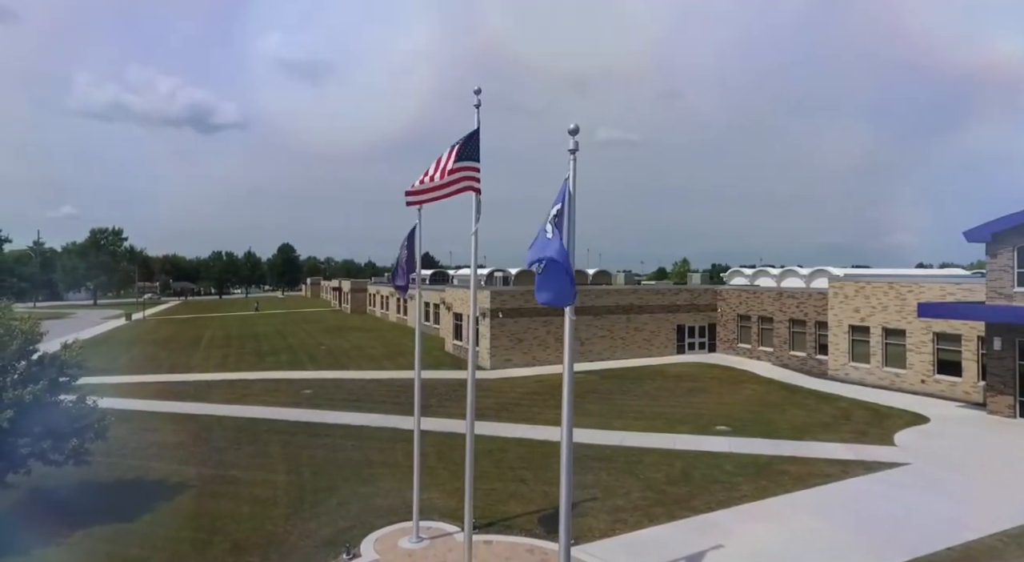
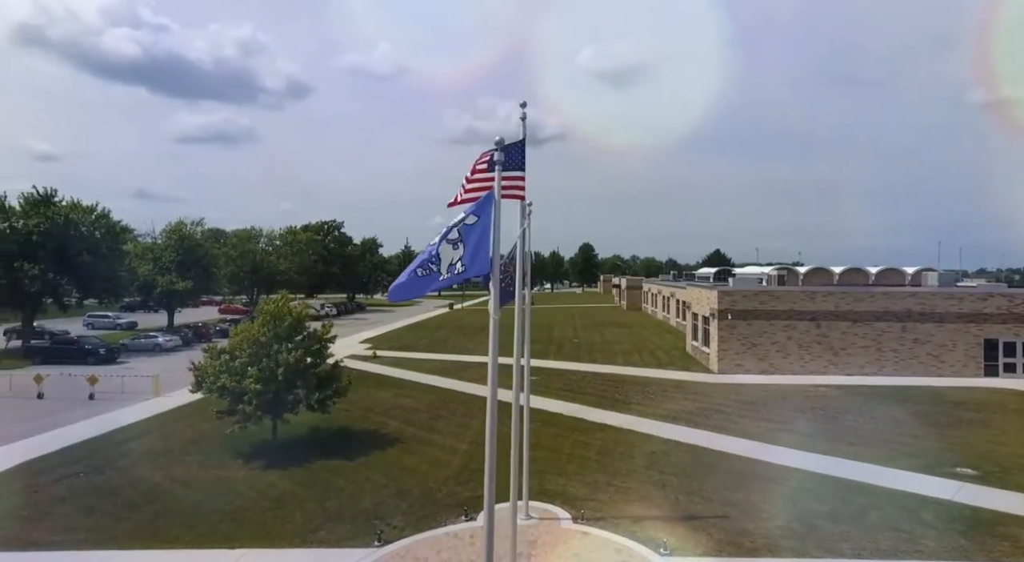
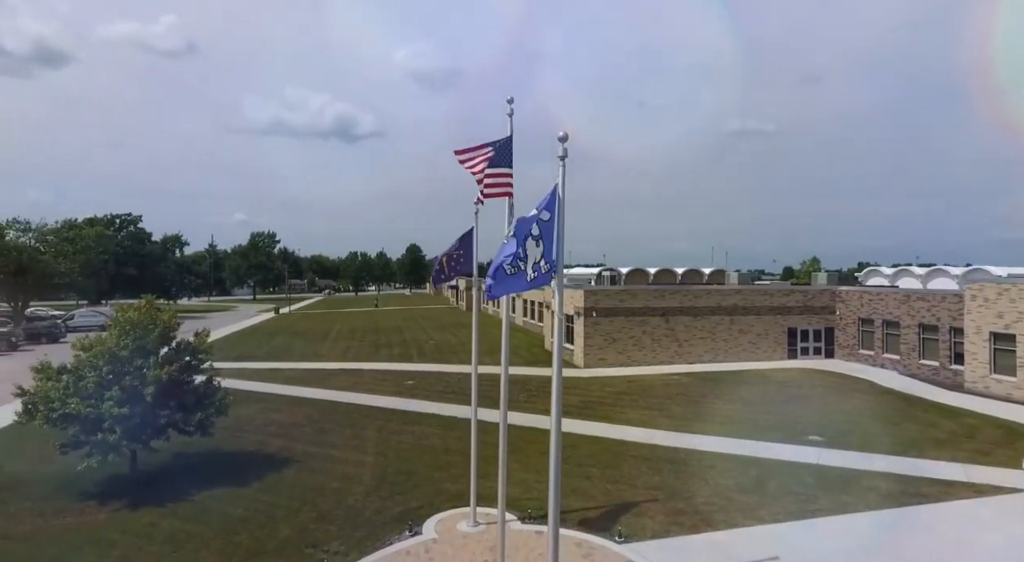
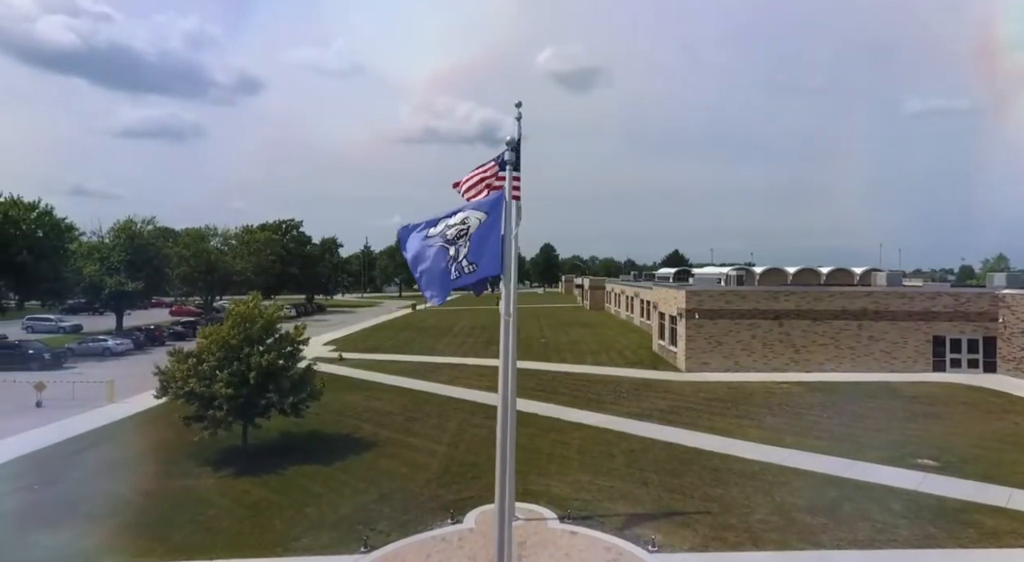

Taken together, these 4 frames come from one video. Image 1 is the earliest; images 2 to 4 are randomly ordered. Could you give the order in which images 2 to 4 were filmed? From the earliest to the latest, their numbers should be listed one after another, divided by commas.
3, 4, 2
